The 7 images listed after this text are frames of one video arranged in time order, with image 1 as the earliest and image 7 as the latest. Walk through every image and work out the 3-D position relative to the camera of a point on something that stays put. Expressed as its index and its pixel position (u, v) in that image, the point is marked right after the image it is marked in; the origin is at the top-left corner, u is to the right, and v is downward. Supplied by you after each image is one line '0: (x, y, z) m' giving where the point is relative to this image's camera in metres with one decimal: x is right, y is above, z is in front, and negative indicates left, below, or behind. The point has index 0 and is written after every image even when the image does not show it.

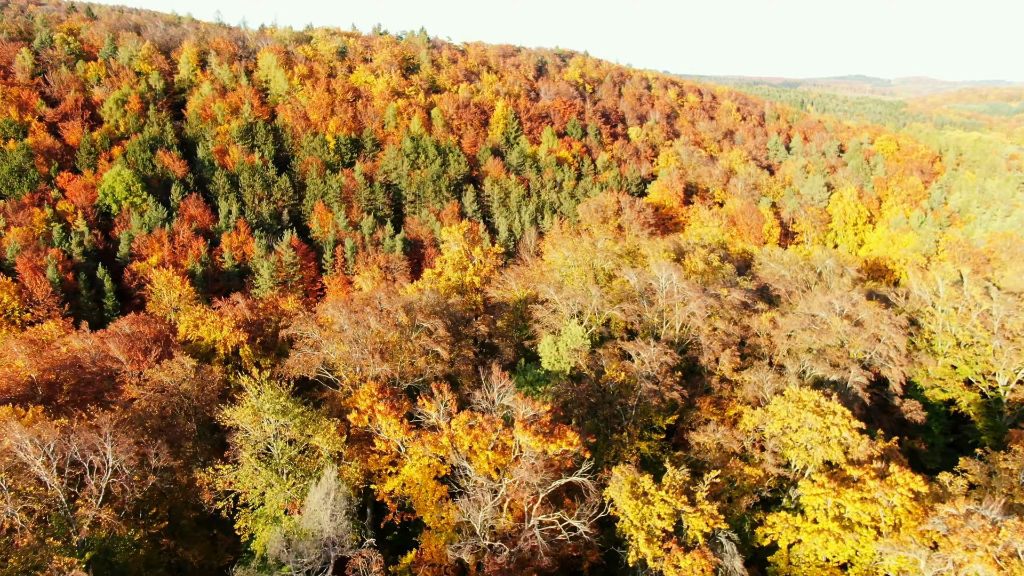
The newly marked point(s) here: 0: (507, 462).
0: (-0.2, -5.1, +19.3) m
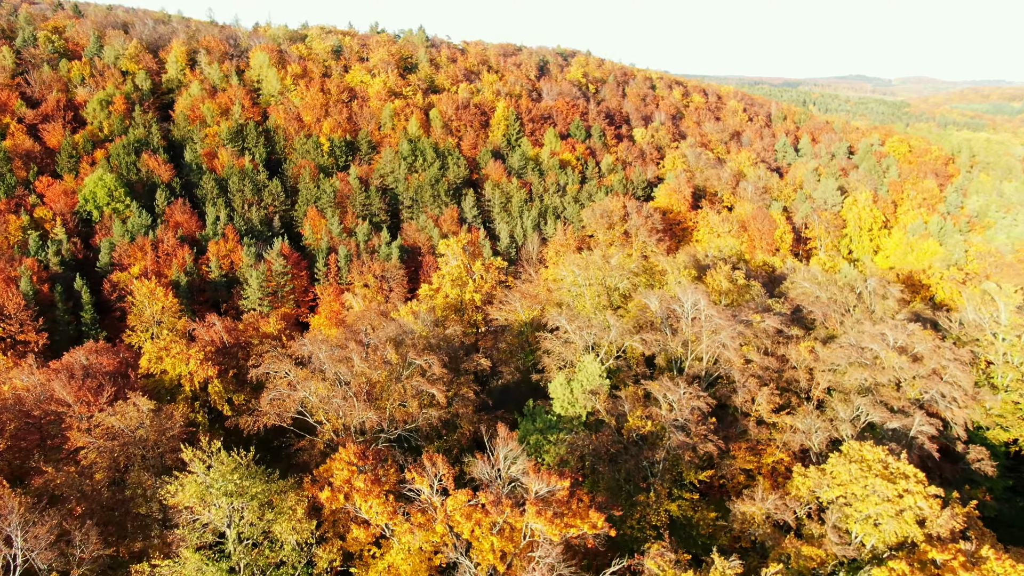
0: (0.0, -6.0, +16.2) m
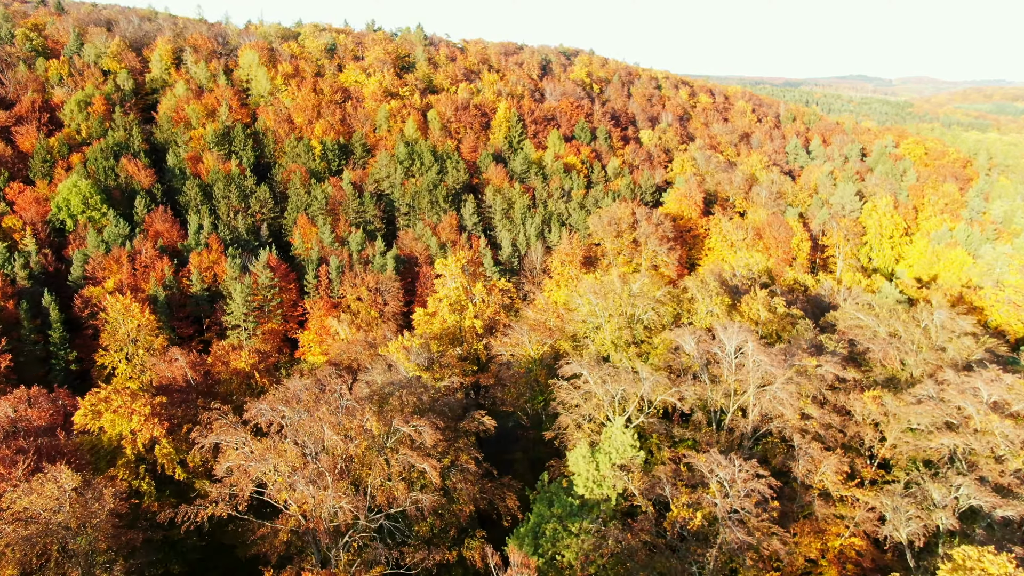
0: (+0.3, -7.2, +12.3) m
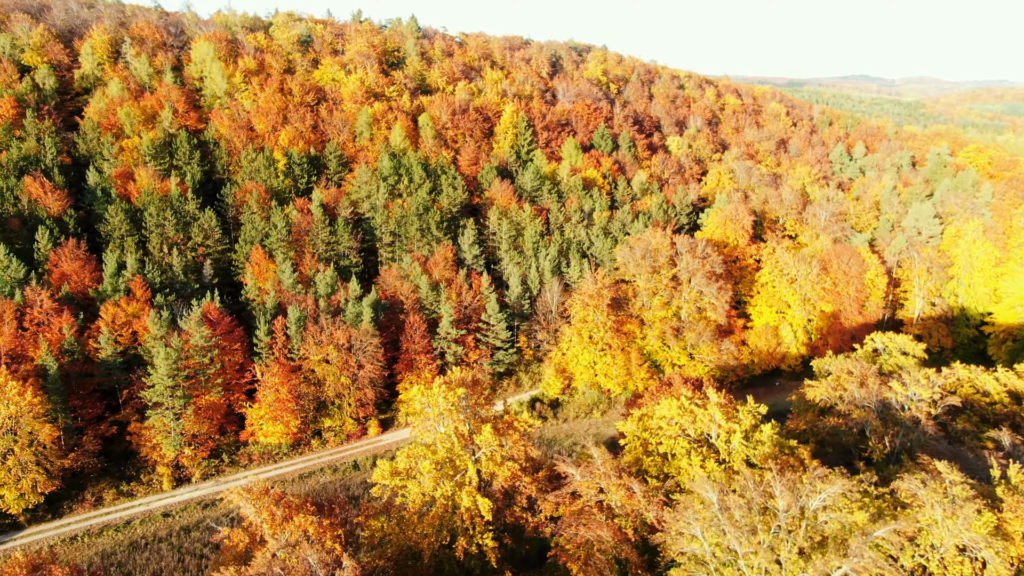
0: (+1.1, -11.0, -0.8) m
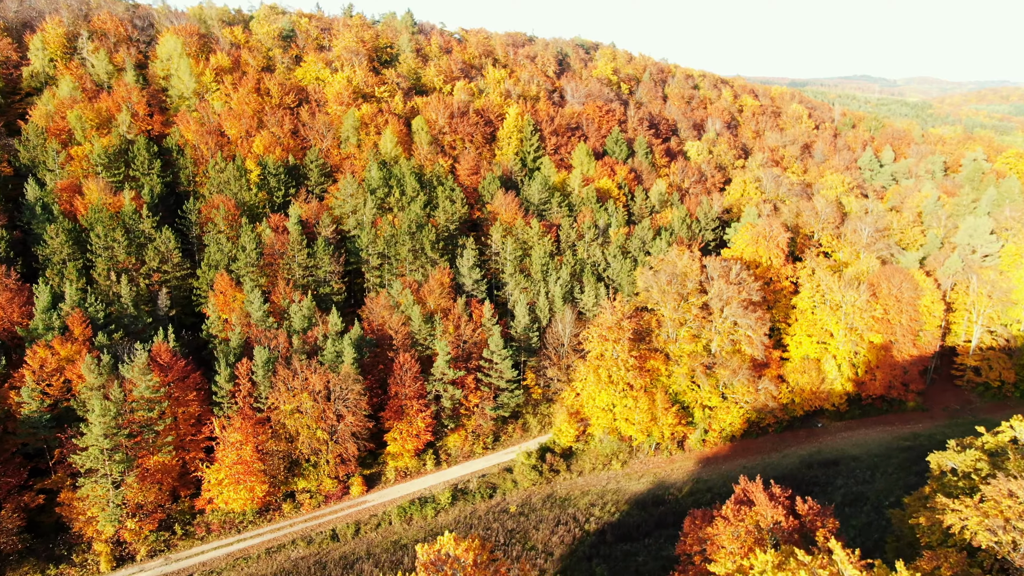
0: (+1.6, -13.1, -7.7) m
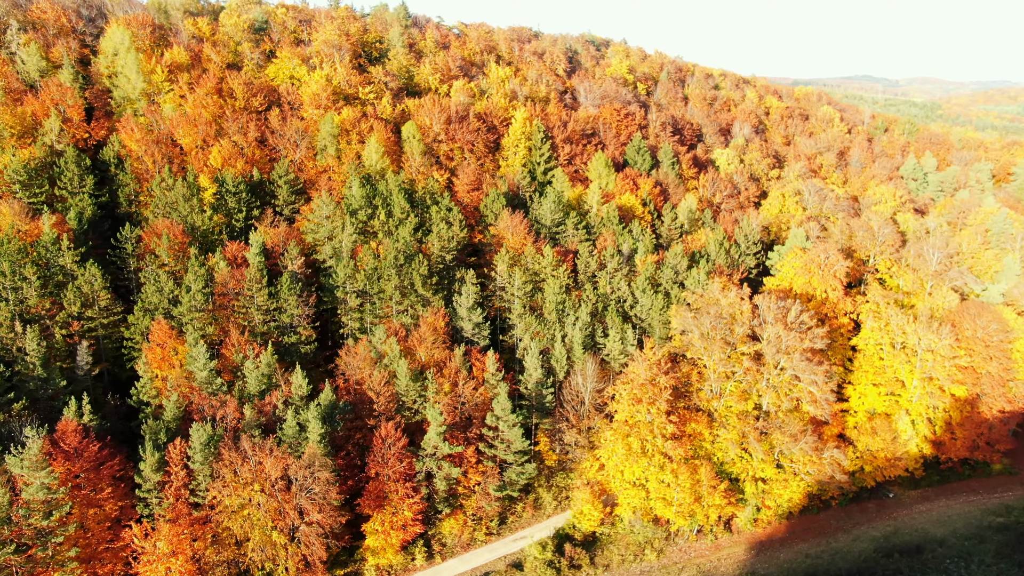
0: (+2.1, -15.7, -16.2) m
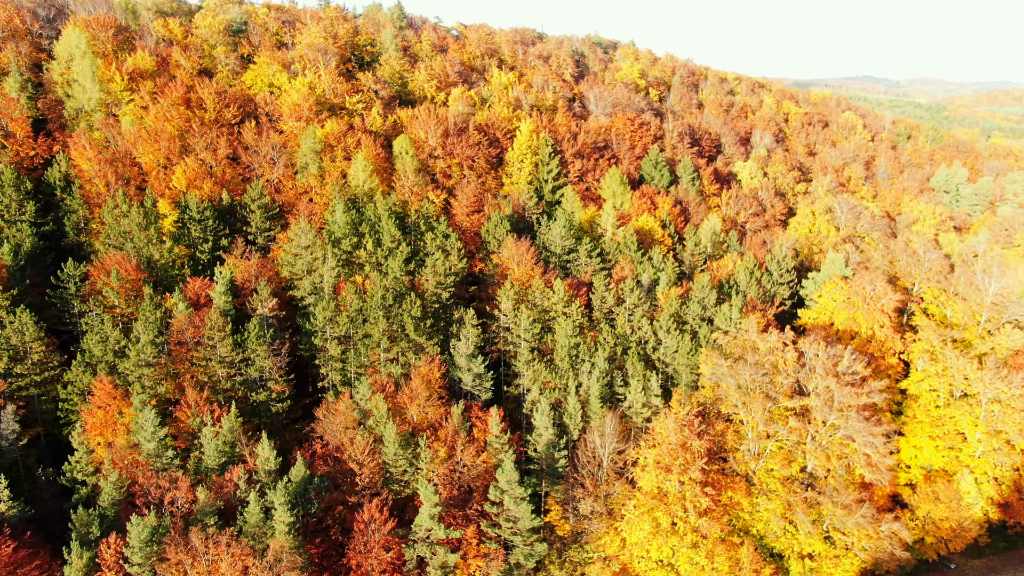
0: (+2.4, -17.8, -21.6) m
